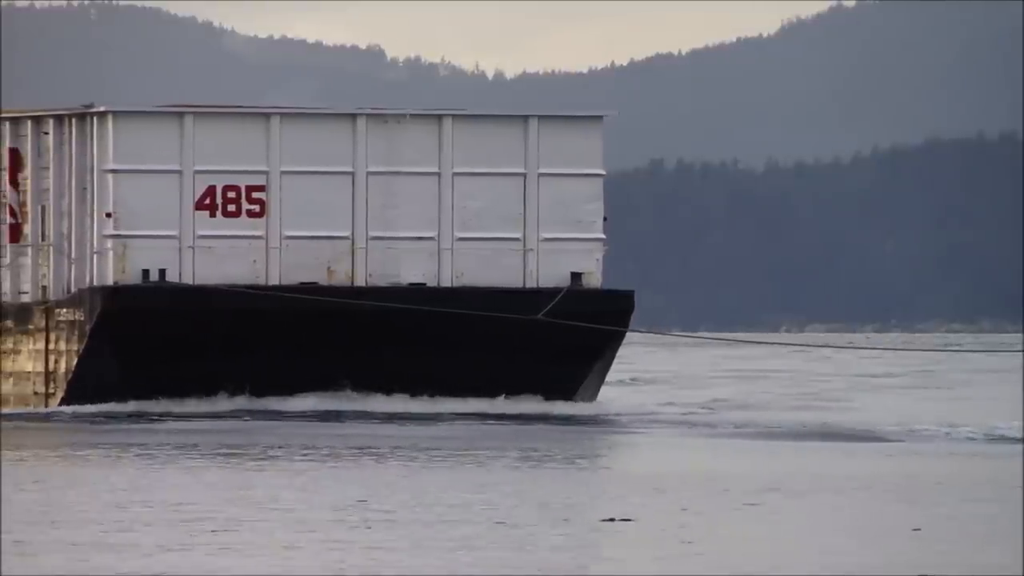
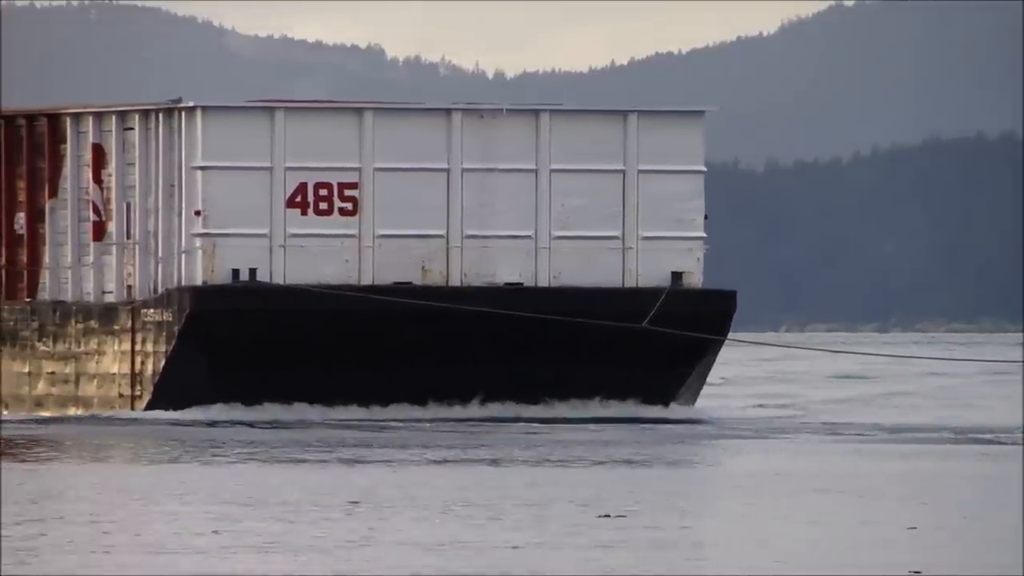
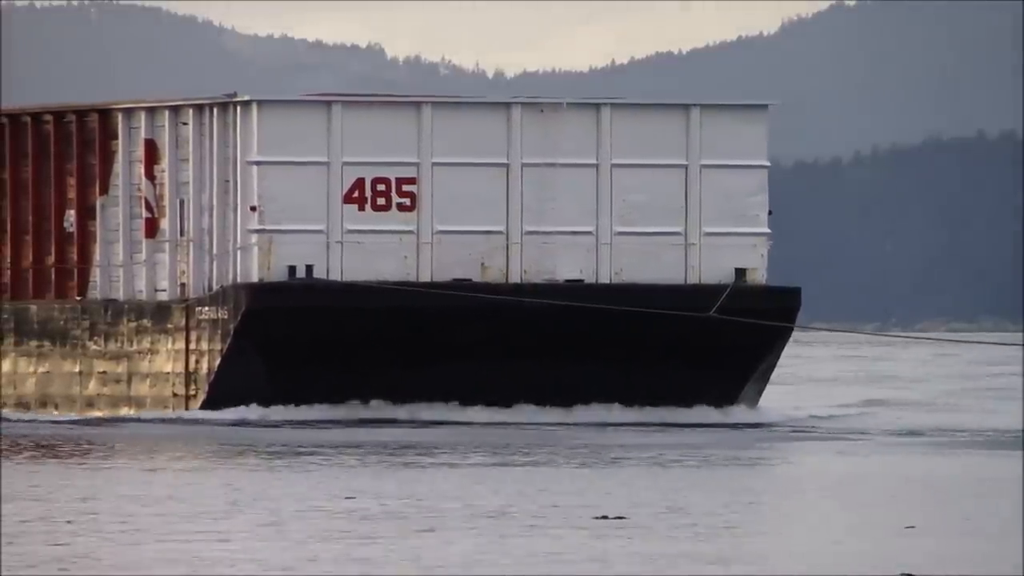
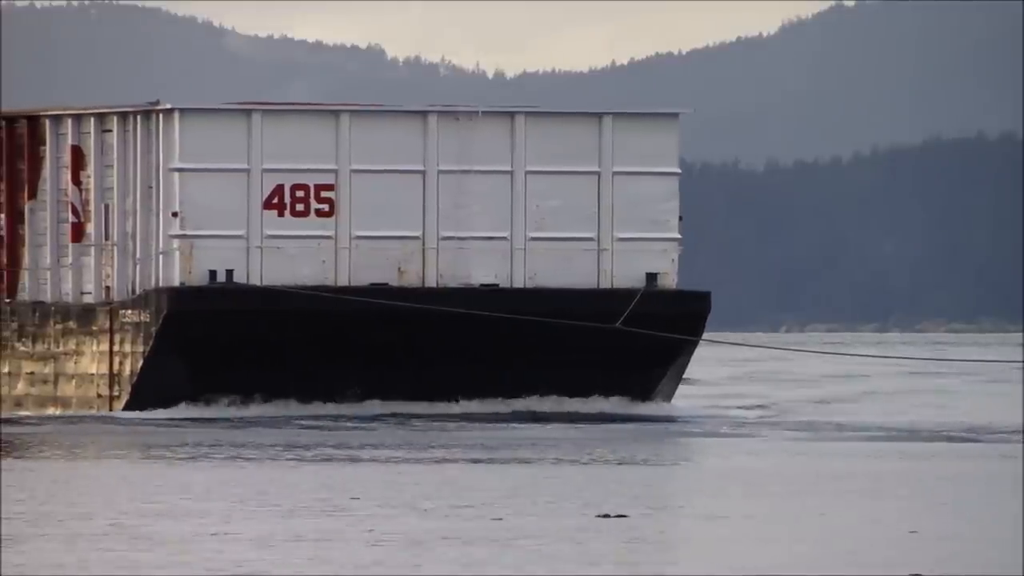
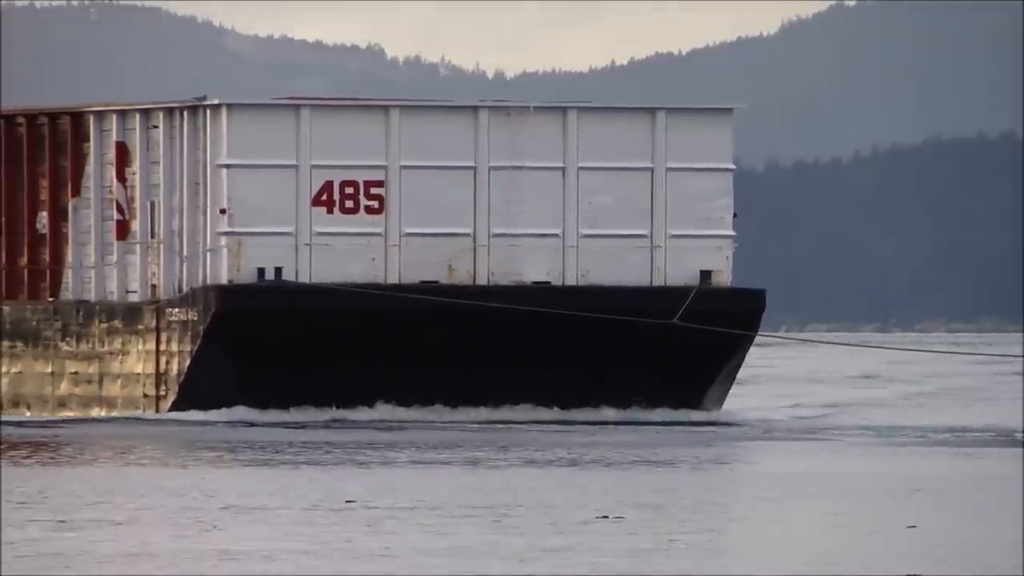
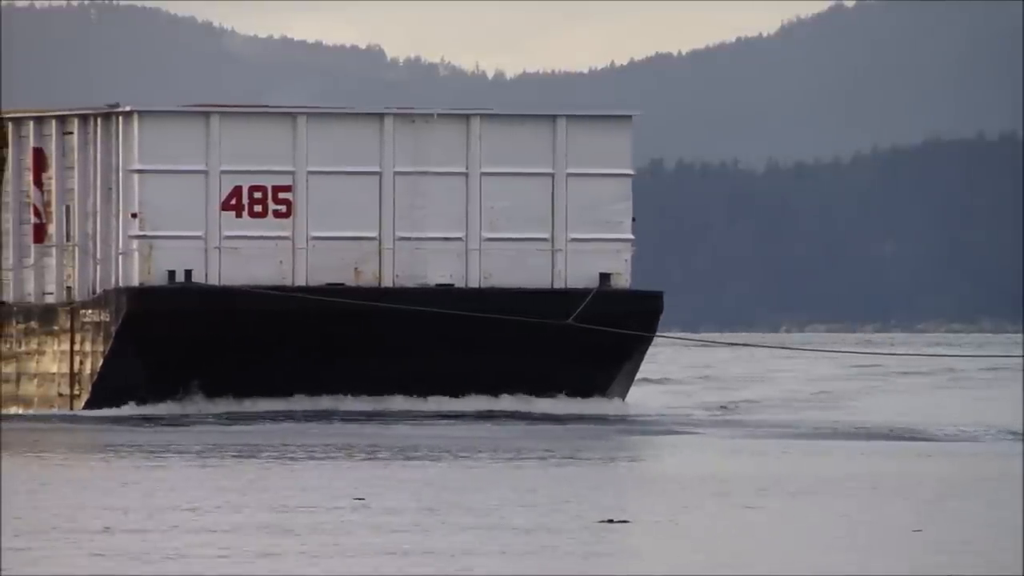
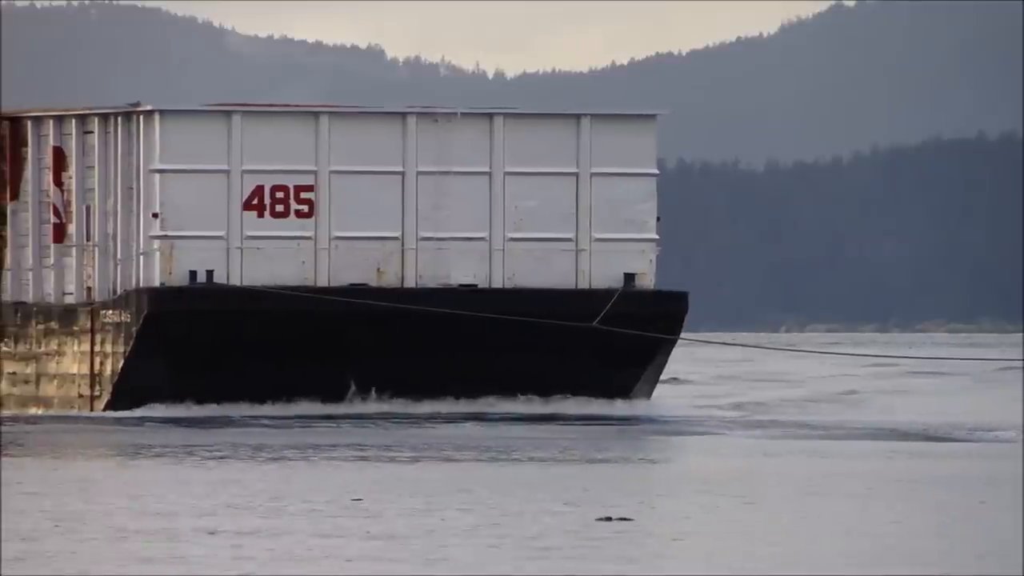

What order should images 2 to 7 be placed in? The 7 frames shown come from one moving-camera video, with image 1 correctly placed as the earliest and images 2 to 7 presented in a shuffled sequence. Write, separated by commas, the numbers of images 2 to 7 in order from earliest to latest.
6, 7, 4, 2, 5, 3
